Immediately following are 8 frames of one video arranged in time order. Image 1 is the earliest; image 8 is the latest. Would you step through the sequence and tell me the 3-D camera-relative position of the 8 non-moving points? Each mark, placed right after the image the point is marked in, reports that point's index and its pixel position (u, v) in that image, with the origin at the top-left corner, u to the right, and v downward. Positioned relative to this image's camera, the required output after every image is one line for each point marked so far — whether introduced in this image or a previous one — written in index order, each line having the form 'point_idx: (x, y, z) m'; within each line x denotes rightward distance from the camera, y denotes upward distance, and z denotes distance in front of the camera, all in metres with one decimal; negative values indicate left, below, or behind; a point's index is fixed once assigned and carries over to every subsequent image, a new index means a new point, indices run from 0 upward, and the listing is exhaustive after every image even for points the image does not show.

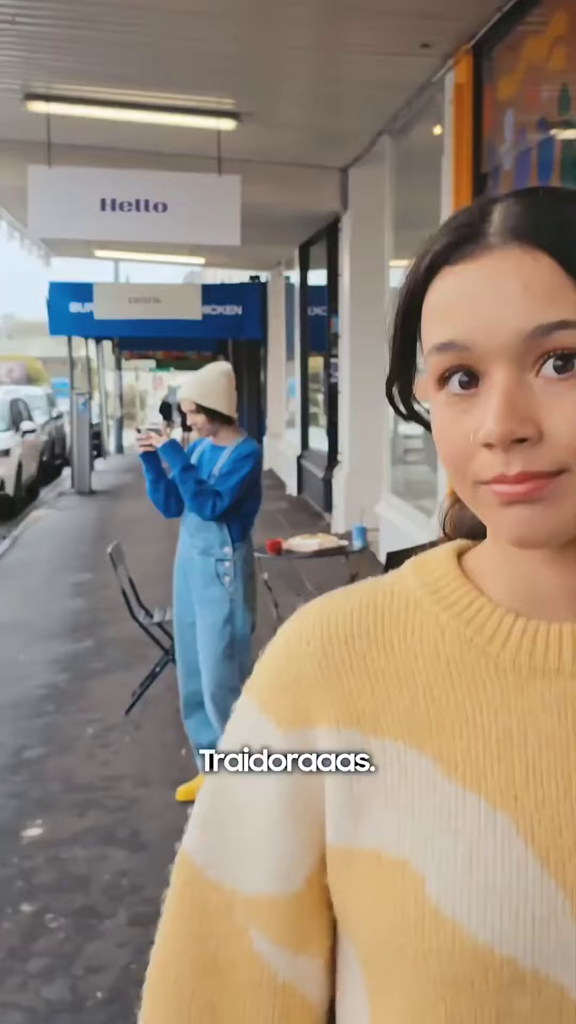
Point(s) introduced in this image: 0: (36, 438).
0: (-3.0, +1.0, +16.2) m
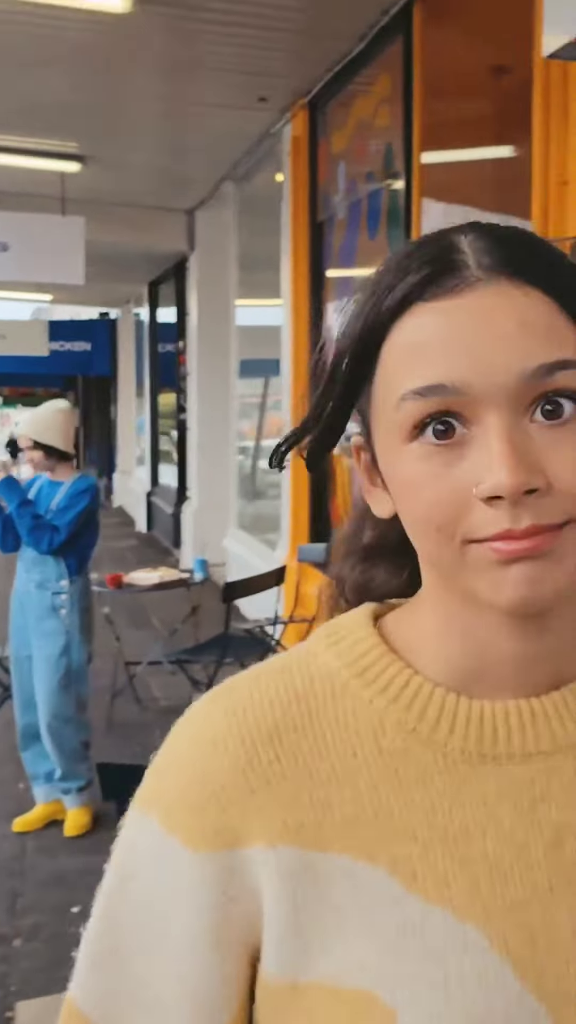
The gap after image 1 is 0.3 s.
0: (-5.1, +0.5, +15.7) m
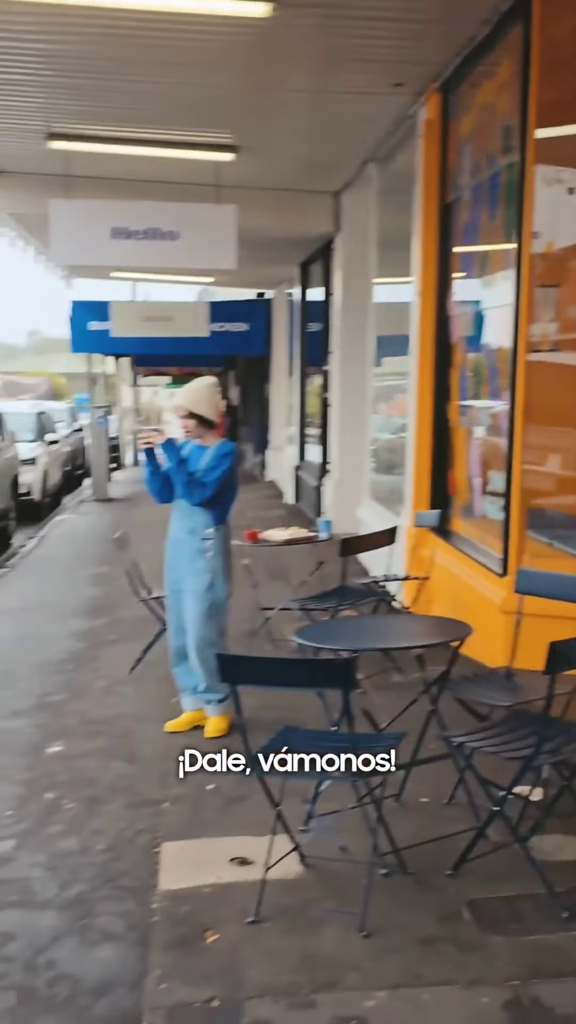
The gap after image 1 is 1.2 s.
0: (-3.1, +0.8, +17.0) m
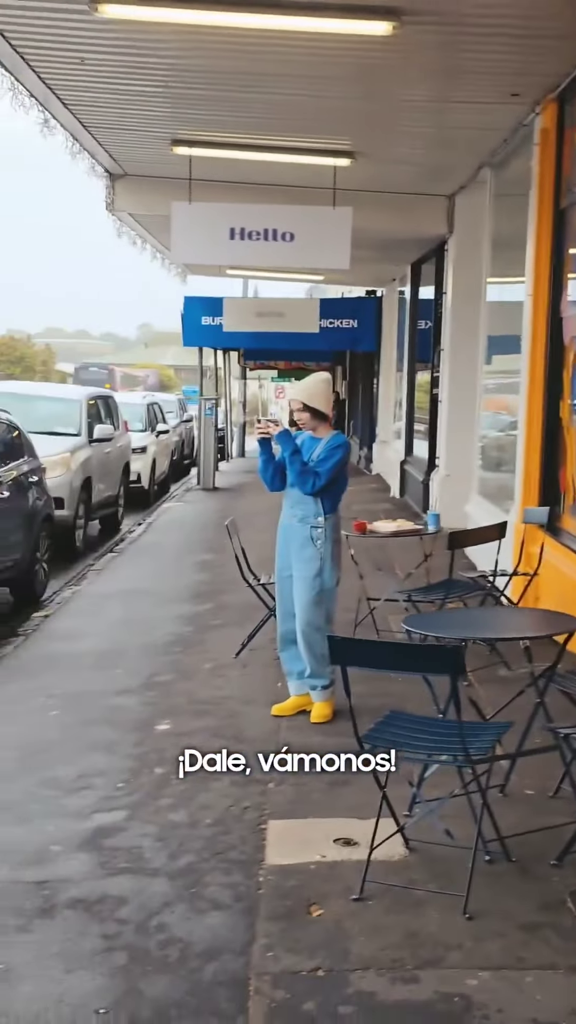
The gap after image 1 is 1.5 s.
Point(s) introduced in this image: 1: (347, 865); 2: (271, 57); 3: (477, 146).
0: (-1.7, +1.0, +17.2) m
1: (+0.1, -0.9, +3.2) m
2: (-0.1, +2.2, +6.0) m
3: (+1.2, +2.4, +8.2) m
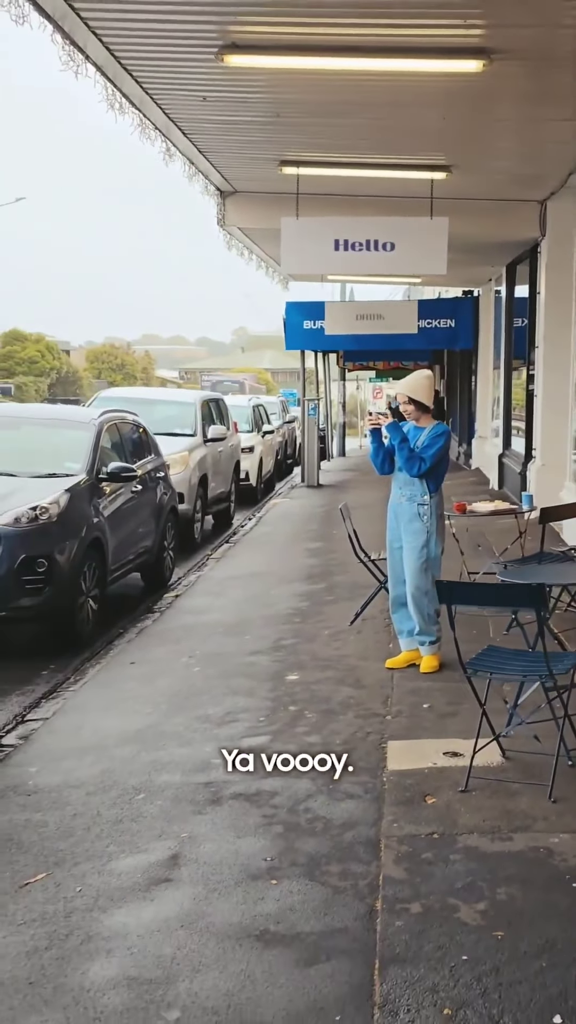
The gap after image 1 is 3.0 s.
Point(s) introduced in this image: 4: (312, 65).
0: (-0.2, +1.0, +18.1) m
1: (+0.5, -0.8, +3.9) m
2: (+0.5, +2.3, +6.8) m
3: (+2.0, +2.5, +8.9) m
4: (+0.1, +2.2, +6.1) m
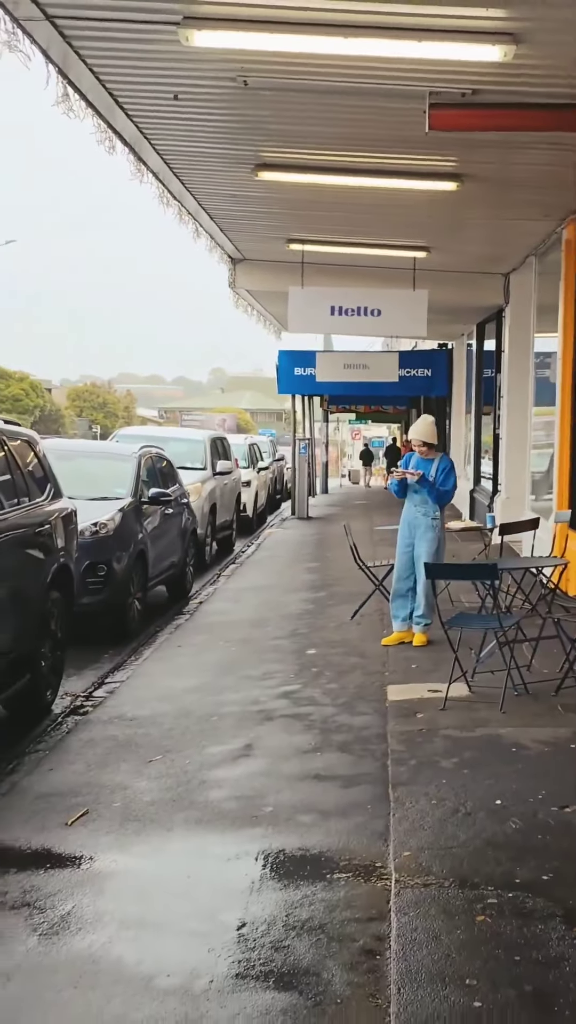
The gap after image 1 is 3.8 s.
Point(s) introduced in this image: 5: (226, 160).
0: (-0.4, +0.6, +19.7) m
1: (+0.7, -0.8, +5.6) m
2: (+0.5, +2.2, +8.5) m
3: (+2.0, +2.3, +10.6) m
4: (+0.2, +2.1, +7.8) m
5: (-0.4, +2.1, +7.4) m
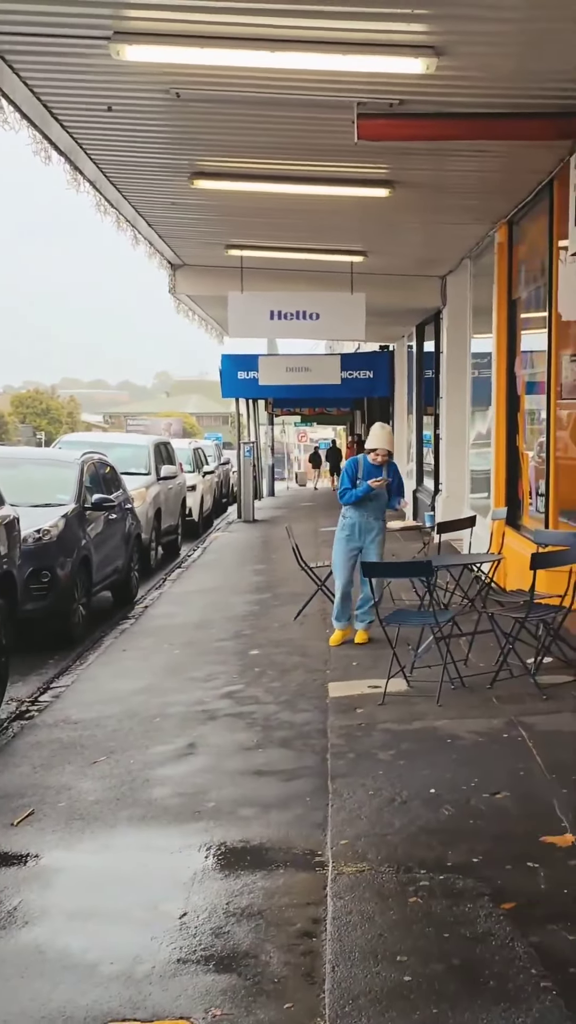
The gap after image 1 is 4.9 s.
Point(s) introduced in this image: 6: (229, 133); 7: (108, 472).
0: (-1.2, +0.5, +19.8) m
1: (+0.4, -0.8, +5.7) m
2: (+0.1, +2.1, +8.7) m
3: (+1.5, +2.3, +10.8) m
4: (-0.2, +2.0, +8.0) m
5: (-0.8, +2.1, +7.5) m
6: (-0.3, +2.0, +6.4) m
7: (-1.6, +0.3, +11.1) m
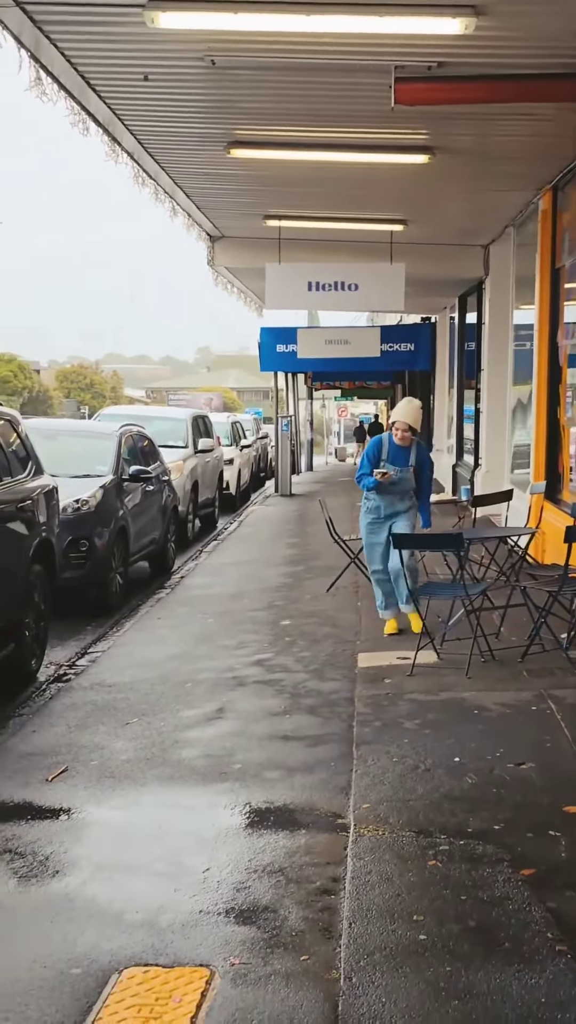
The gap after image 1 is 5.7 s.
0: (-0.6, +0.9, +19.9) m
1: (+0.5, -0.7, +5.7) m
2: (+0.4, +2.3, +8.7) m
3: (+1.8, +2.5, +10.8) m
4: (+0.1, +2.2, +8.0) m
5: (-0.5, +2.3, +7.5) m
6: (-0.1, +2.1, +6.4) m
7: (-1.3, +0.6, +11.1) m
